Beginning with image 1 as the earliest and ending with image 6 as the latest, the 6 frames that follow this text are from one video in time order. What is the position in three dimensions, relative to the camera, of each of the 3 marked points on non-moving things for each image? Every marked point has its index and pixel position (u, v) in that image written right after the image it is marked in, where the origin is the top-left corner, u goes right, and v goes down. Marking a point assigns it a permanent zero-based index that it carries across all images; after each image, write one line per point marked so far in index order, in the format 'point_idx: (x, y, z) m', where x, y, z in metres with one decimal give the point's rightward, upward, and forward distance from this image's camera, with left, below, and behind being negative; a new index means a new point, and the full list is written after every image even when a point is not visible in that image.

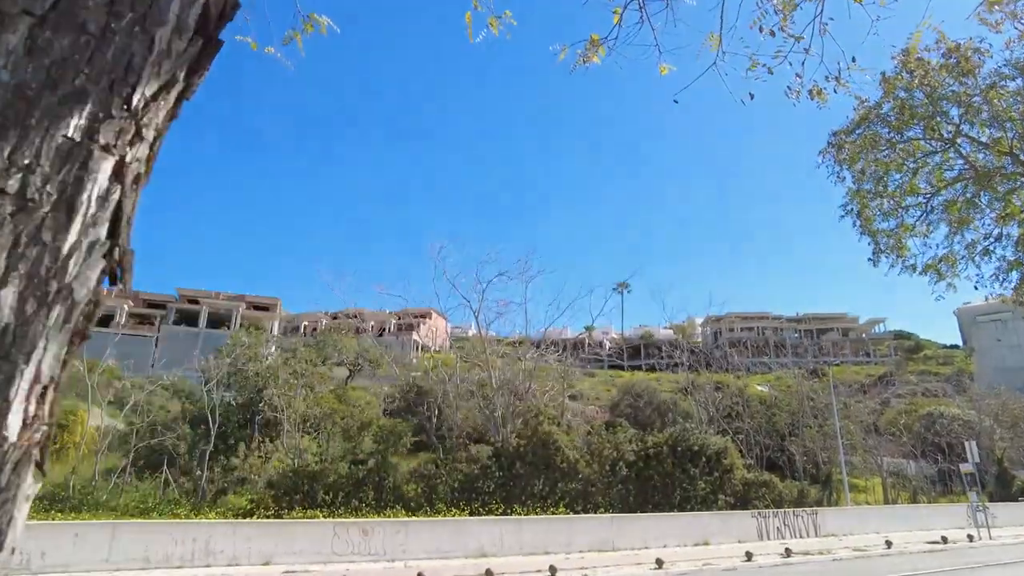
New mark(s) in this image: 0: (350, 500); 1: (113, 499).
0: (-4.4, -5.6, +17.4) m
1: (-8.9, -4.7, +14.8) m
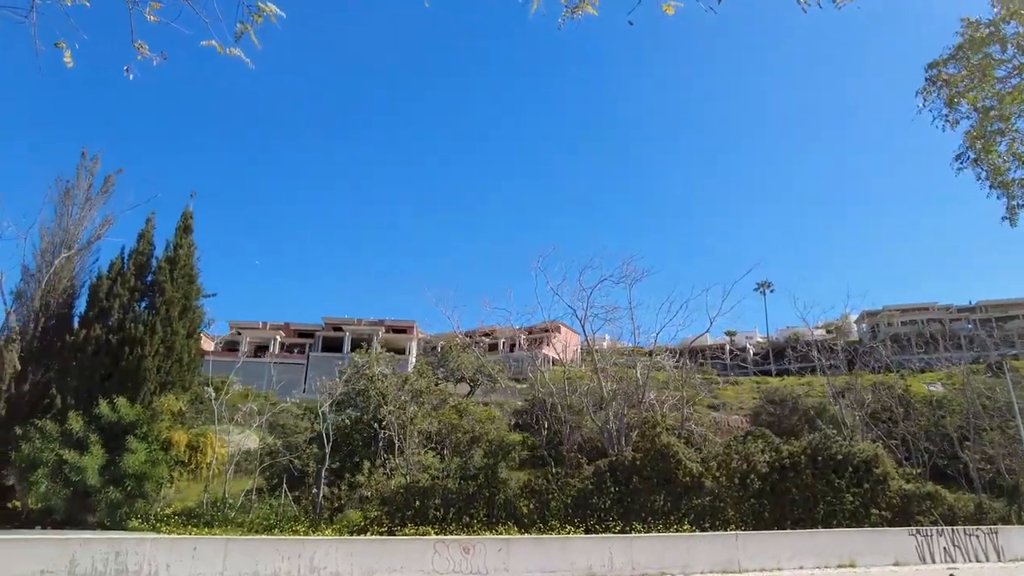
0: (-1.4, -6.0, +17.3) m
1: (-6.4, -5.4, +15.8) m
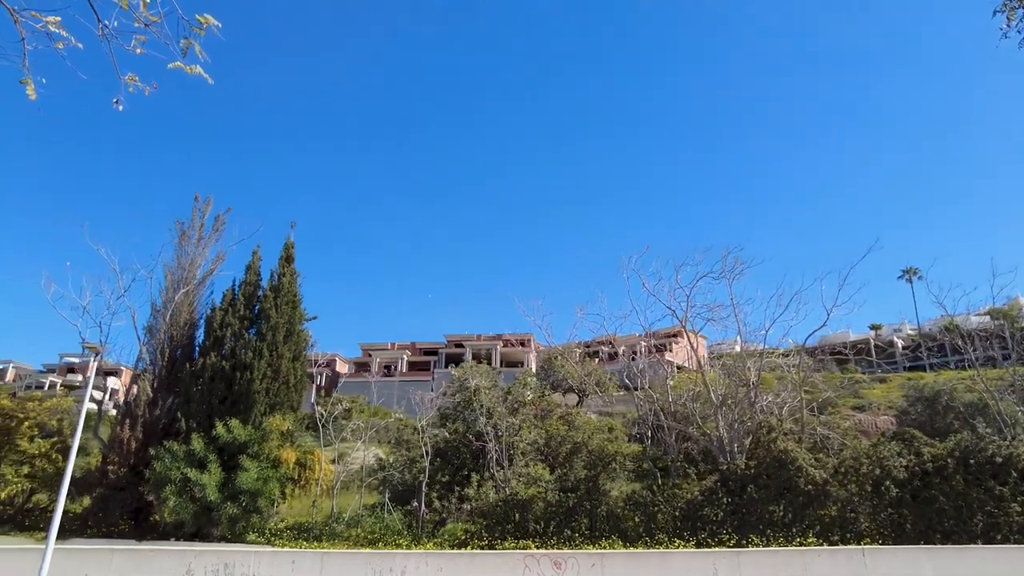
0: (+1.3, -6.2, +16.8) m
1: (-4.0, -5.9, +16.3) m
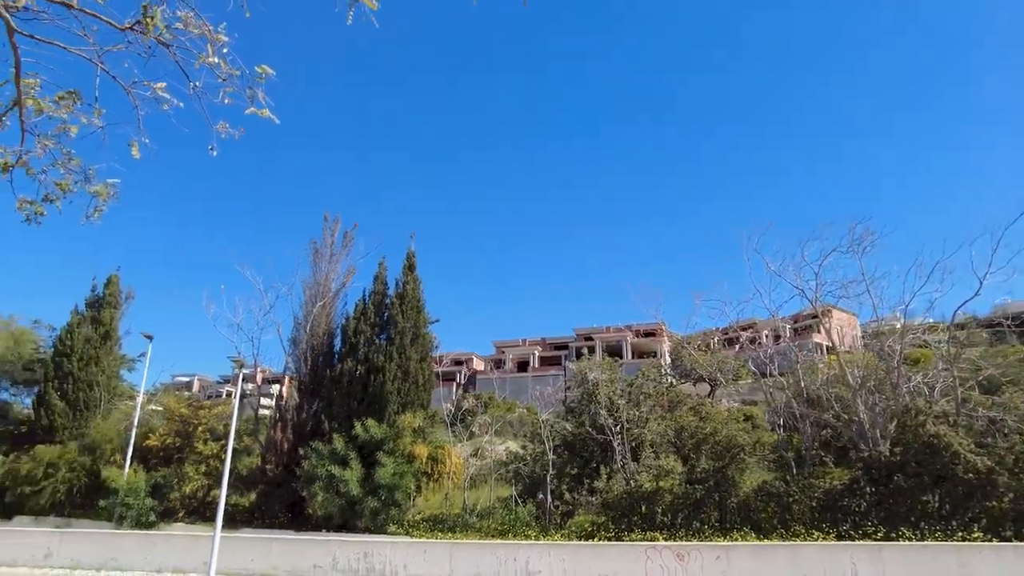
0: (+4.5, -5.9, +16.5) m
1: (-0.8, -6.0, +17.0) m
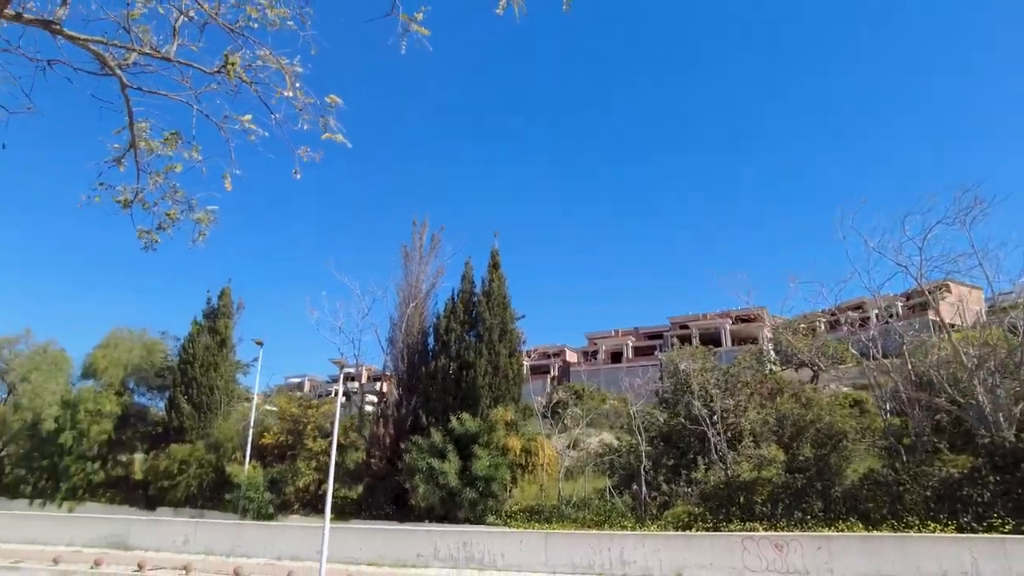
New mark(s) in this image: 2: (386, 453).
0: (+6.8, -5.4, +16.0) m
1: (+1.7, -5.8, +17.2) m
2: (-3.7, -4.8, +19.3) m
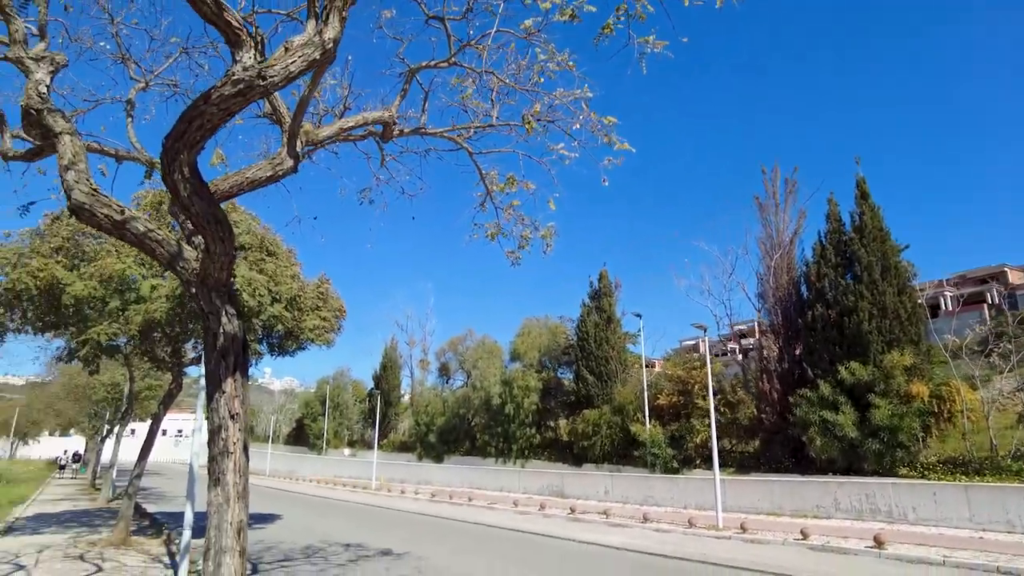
0: (+14.7, -2.8, +10.8) m
1: (+11.2, -3.9, +14.6) m
2: (+7.7, -3.5, +19.2) m
